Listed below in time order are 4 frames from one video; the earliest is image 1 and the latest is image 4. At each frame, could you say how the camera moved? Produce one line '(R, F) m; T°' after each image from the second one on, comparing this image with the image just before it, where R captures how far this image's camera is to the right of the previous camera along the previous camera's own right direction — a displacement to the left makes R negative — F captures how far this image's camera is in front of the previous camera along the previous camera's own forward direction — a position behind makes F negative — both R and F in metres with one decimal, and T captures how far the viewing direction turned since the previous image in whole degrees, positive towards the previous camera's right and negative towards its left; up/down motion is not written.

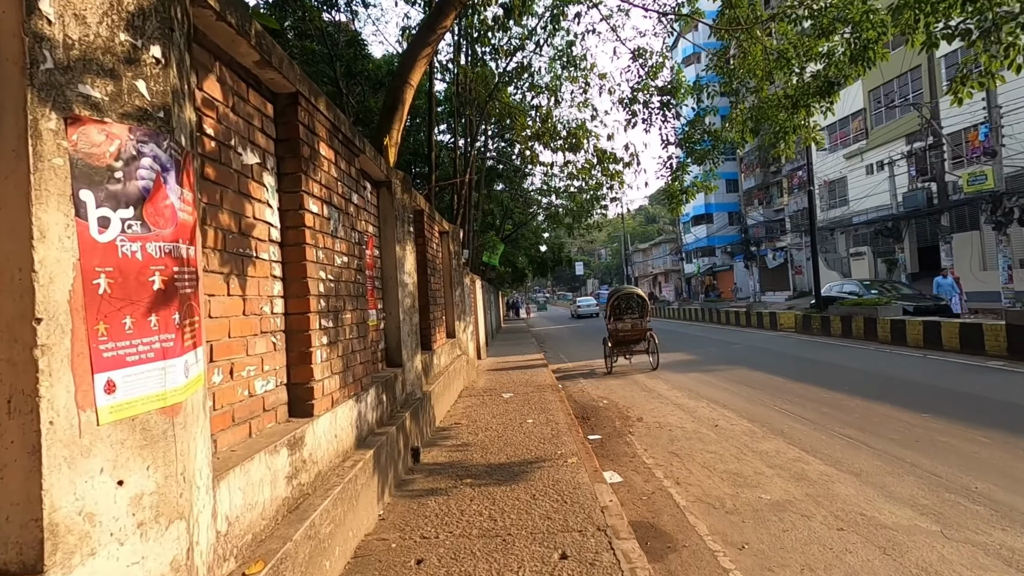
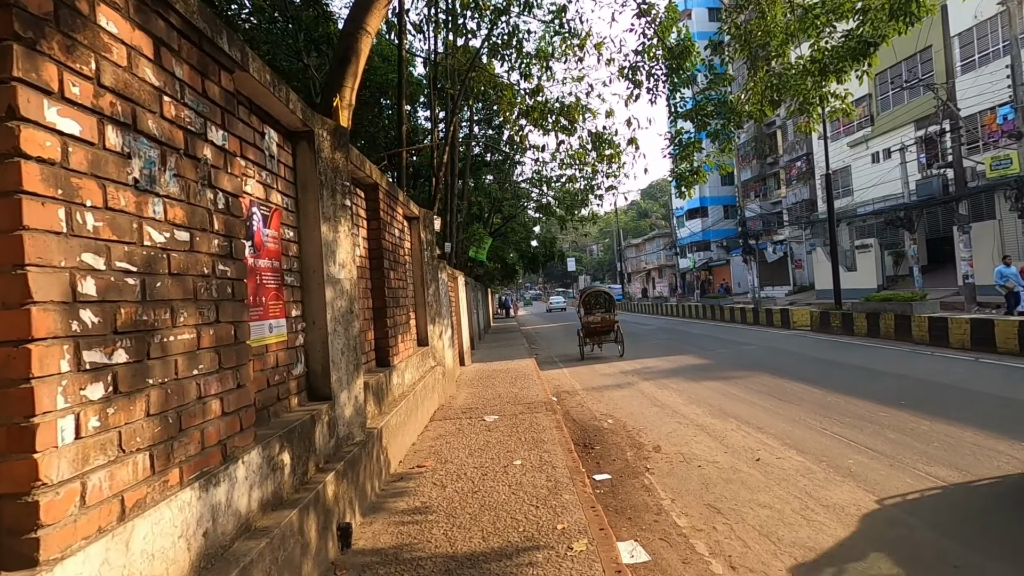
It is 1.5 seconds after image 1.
(+0.1, +1.7) m; +1°
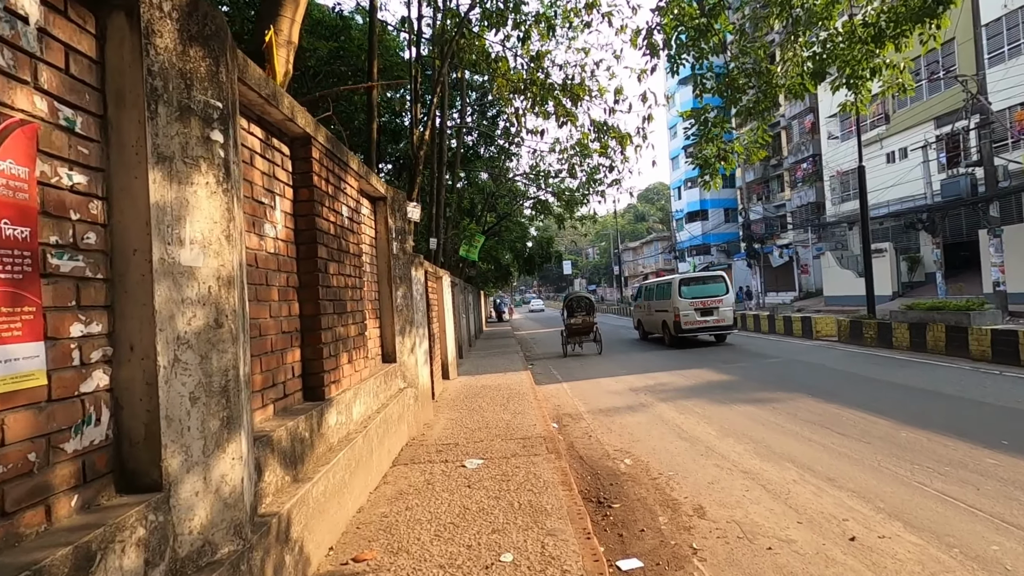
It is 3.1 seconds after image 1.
(0.0, +1.7) m; +1°
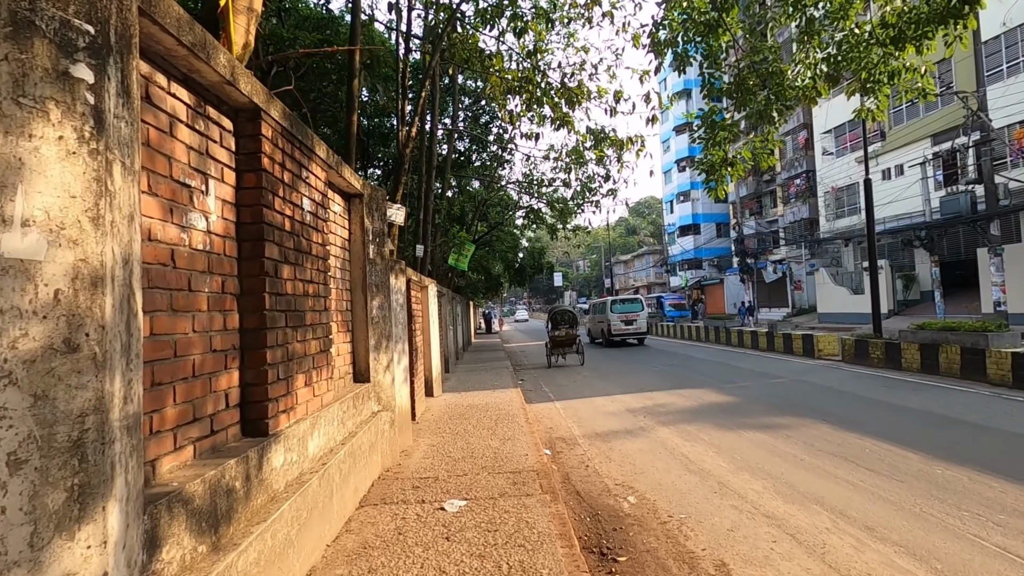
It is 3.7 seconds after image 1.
(0.0, +0.7) m; +1°
